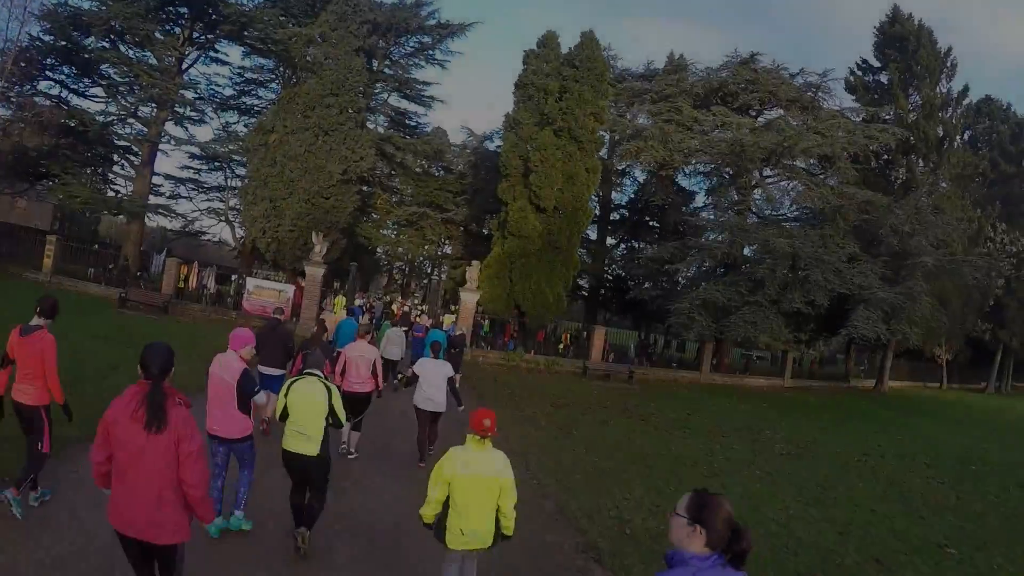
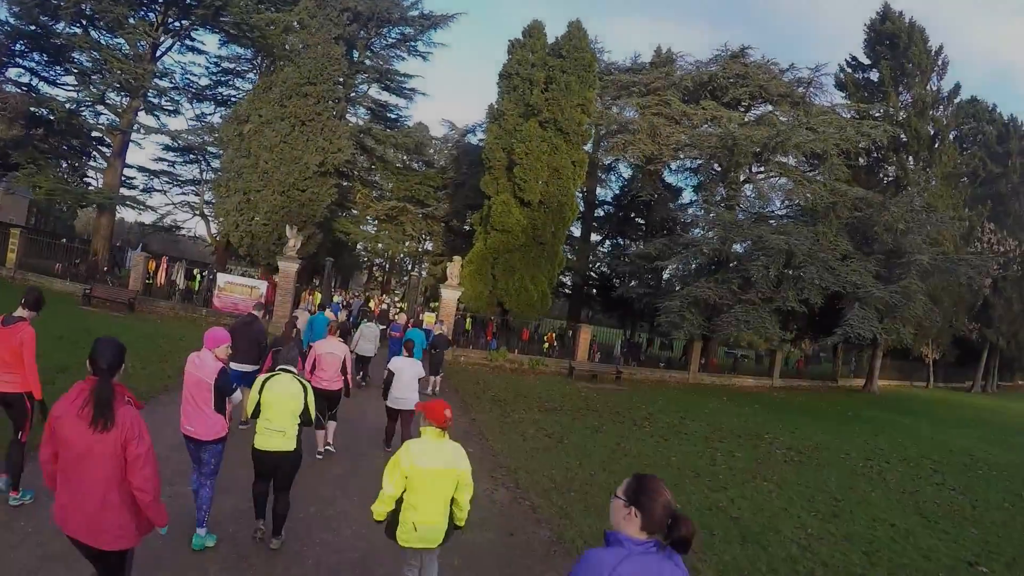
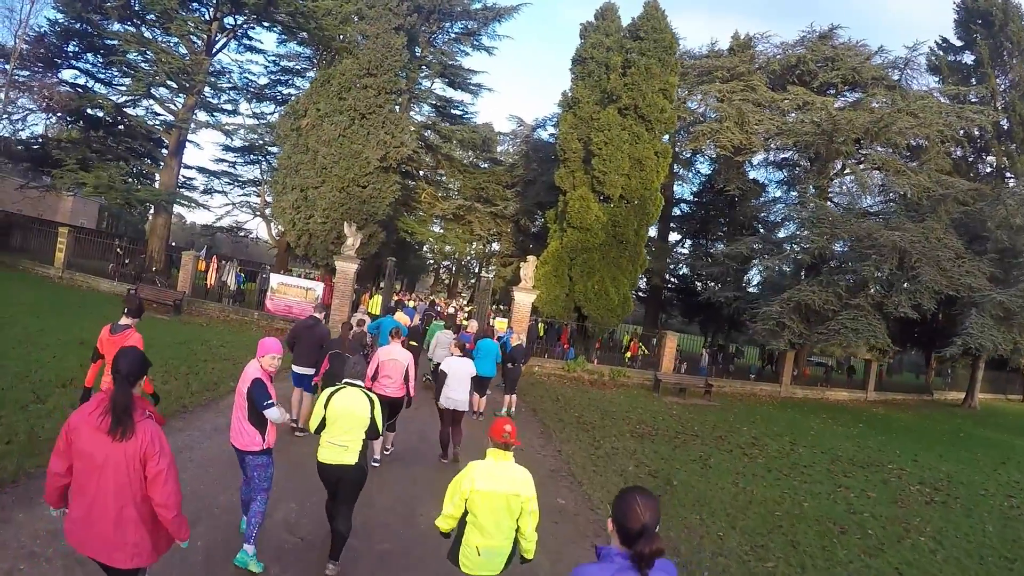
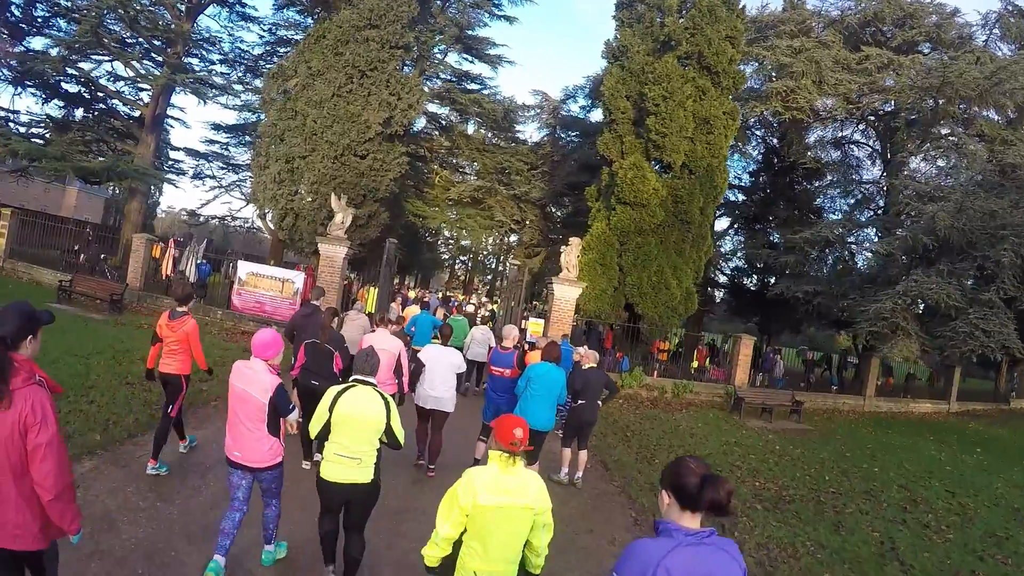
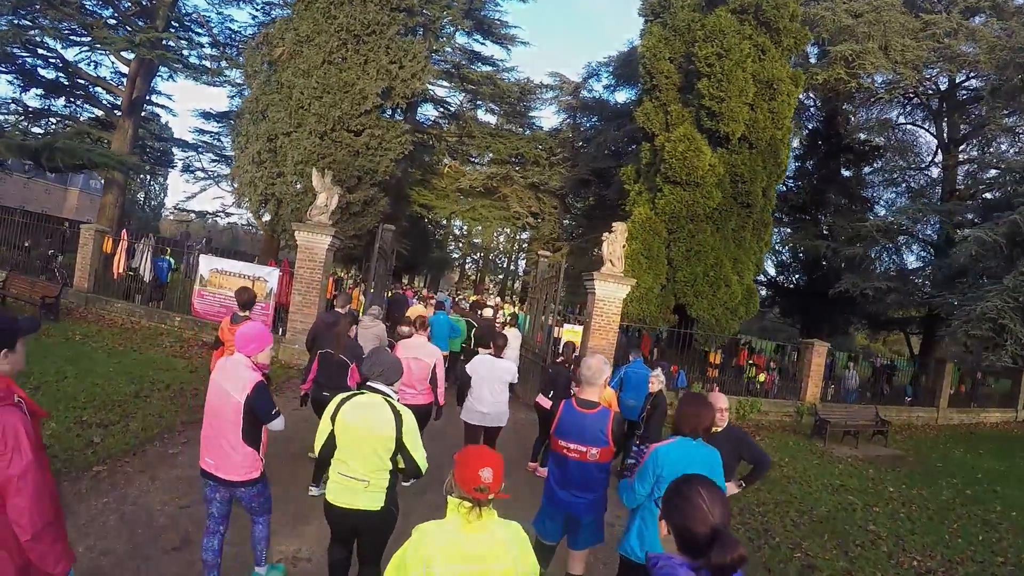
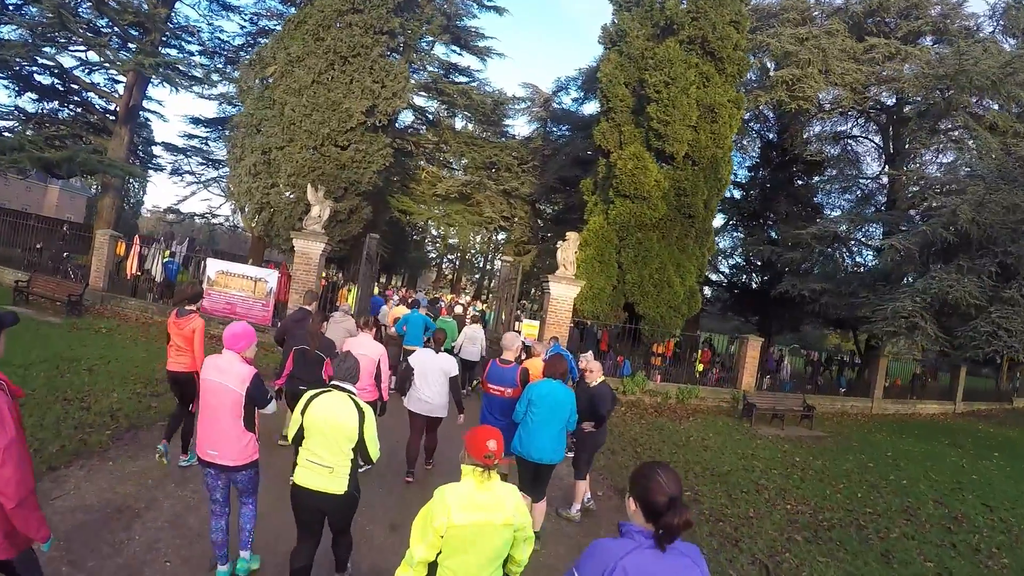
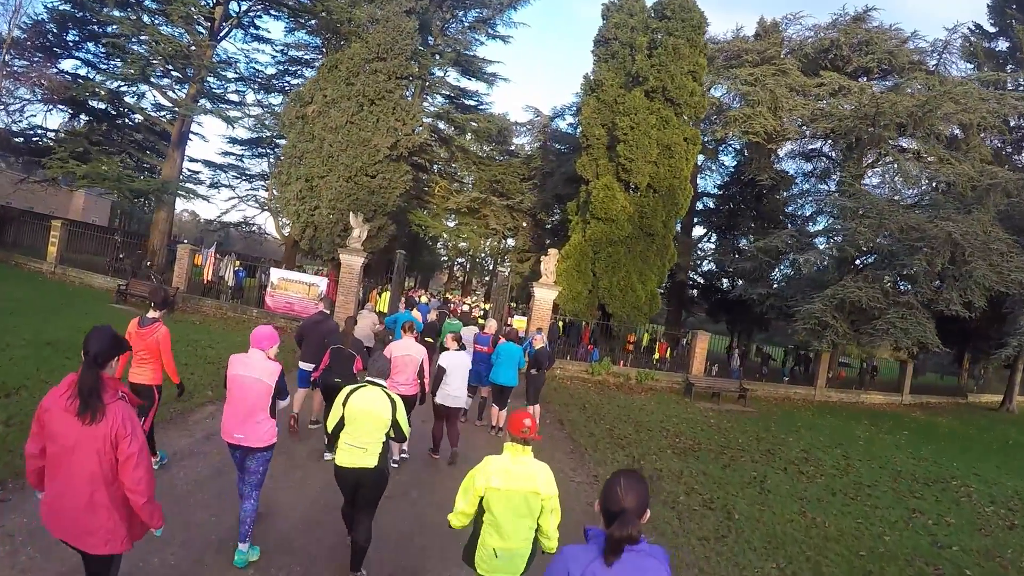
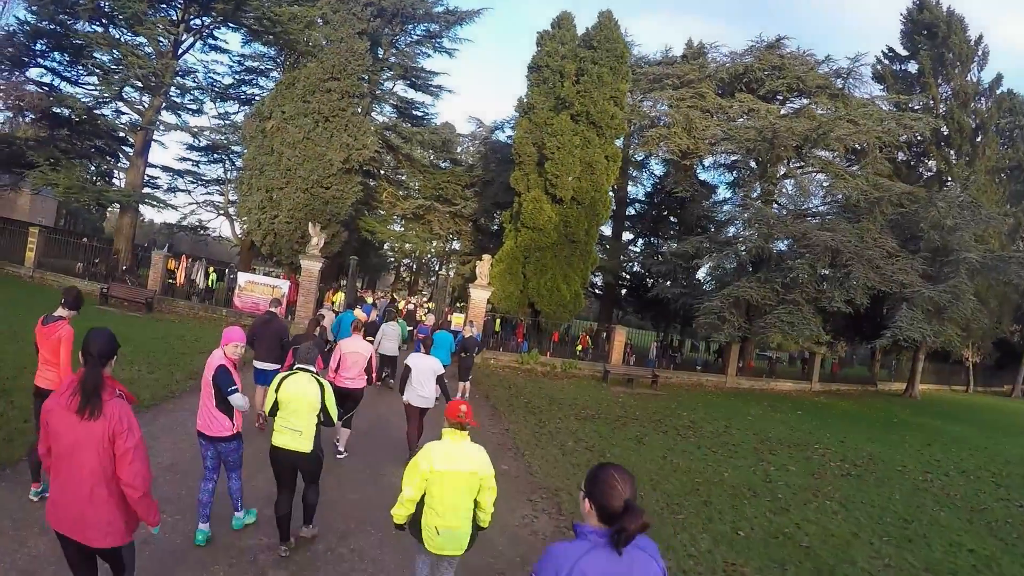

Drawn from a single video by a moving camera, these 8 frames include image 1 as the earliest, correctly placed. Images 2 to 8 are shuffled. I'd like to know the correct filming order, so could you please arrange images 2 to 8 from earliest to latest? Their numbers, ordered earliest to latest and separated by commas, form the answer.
2, 8, 3, 7, 4, 6, 5
